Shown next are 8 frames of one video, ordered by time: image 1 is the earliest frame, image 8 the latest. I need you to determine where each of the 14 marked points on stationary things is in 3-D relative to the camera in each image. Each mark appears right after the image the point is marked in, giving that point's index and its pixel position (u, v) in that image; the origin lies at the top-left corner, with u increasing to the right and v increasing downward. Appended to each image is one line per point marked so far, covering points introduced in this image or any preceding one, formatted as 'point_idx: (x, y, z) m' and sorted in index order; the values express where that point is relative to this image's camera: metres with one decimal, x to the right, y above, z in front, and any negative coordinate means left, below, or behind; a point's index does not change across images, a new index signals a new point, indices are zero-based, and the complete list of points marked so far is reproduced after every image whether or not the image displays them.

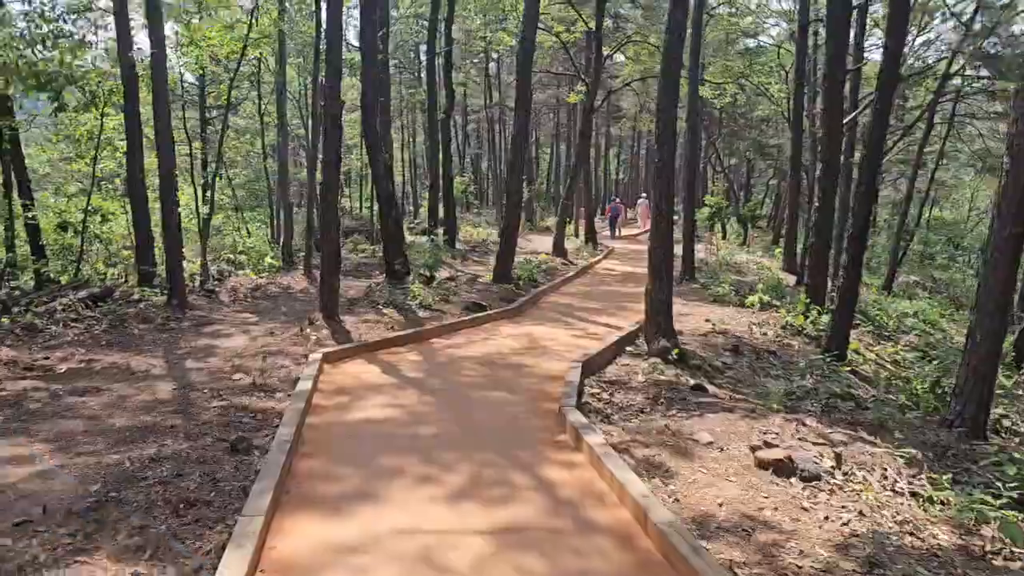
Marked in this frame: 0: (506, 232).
0: (-0.1, +0.8, +13.2) m
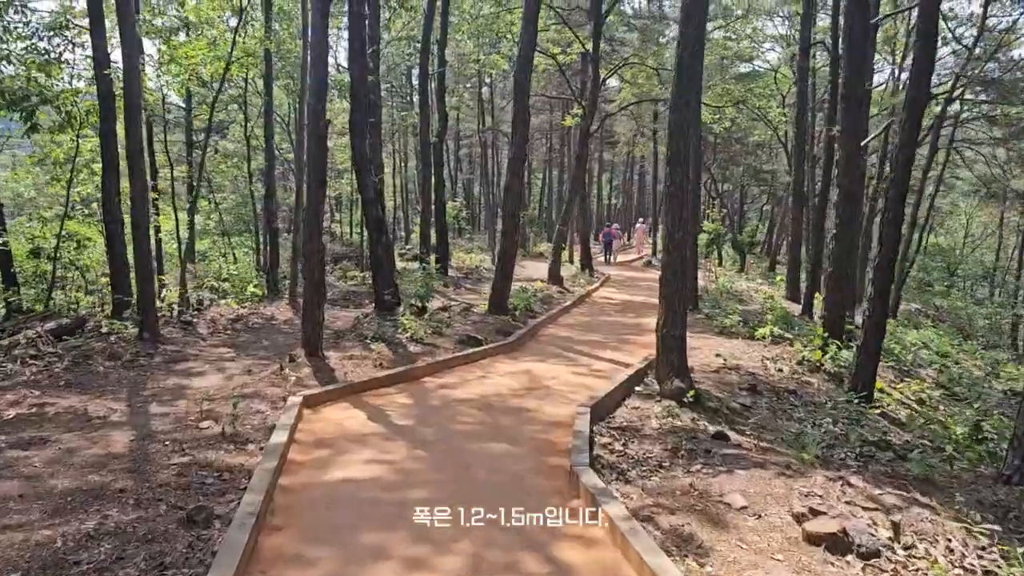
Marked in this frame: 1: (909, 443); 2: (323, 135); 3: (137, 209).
0: (-0.1, +0.4, +12.5) m
1: (+3.3, -1.3, +7.3) m
2: (-1.8, +1.5, +8.4) m
3: (-4.3, +0.9, +10.0) m
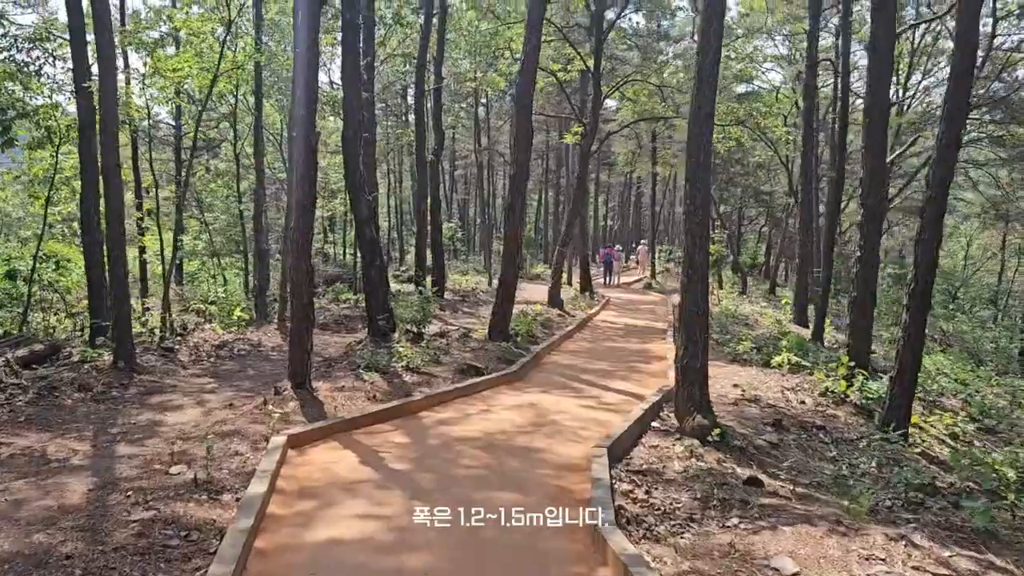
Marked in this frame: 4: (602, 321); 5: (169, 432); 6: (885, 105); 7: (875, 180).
0: (-0.1, +0.1, +11.8) m
1: (+3.3, -1.5, +6.6) m
2: (-1.8, +1.2, +7.7) m
3: (-4.2, +0.6, +9.3) m
4: (+2.0, -0.7, +19.2) m
5: (-2.6, -1.1, +6.7) m
6: (+4.0, +2.0, +9.5) m
7: (+4.0, +1.2, +9.7) m
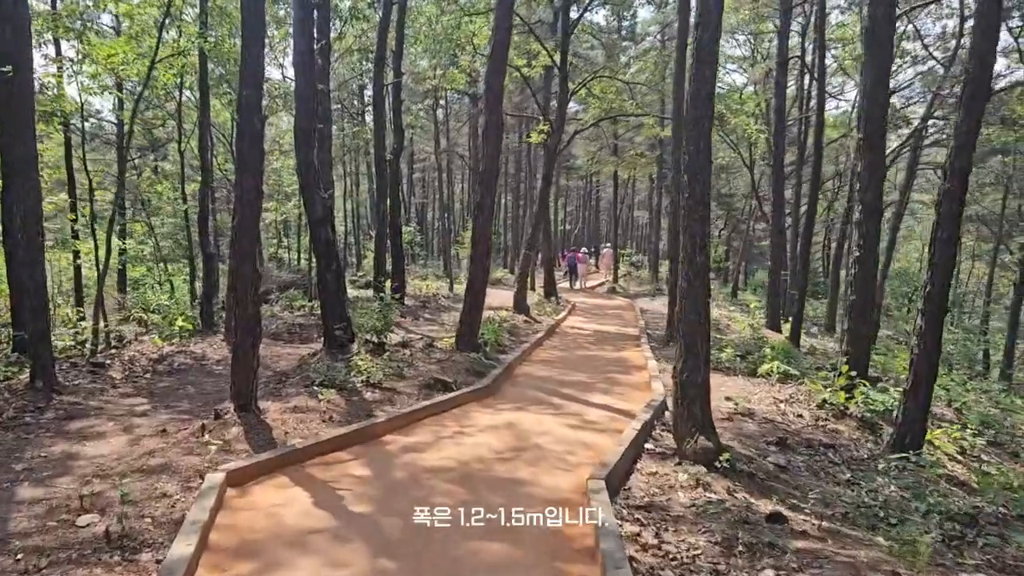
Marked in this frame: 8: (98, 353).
0: (-0.5, 0.0, +10.9) m
1: (+3.2, -1.5, +5.8) m
2: (-2.0, +1.2, +6.8) m
3: (-4.5, +0.5, +8.2) m
4: (+1.2, -0.8, +18.3) m
5: (-2.8, -1.2, +5.7) m
6: (+3.7, +2.0, +8.8) m
7: (+3.7, +1.2, +9.0) m
8: (-4.9, -0.8, +10.4) m
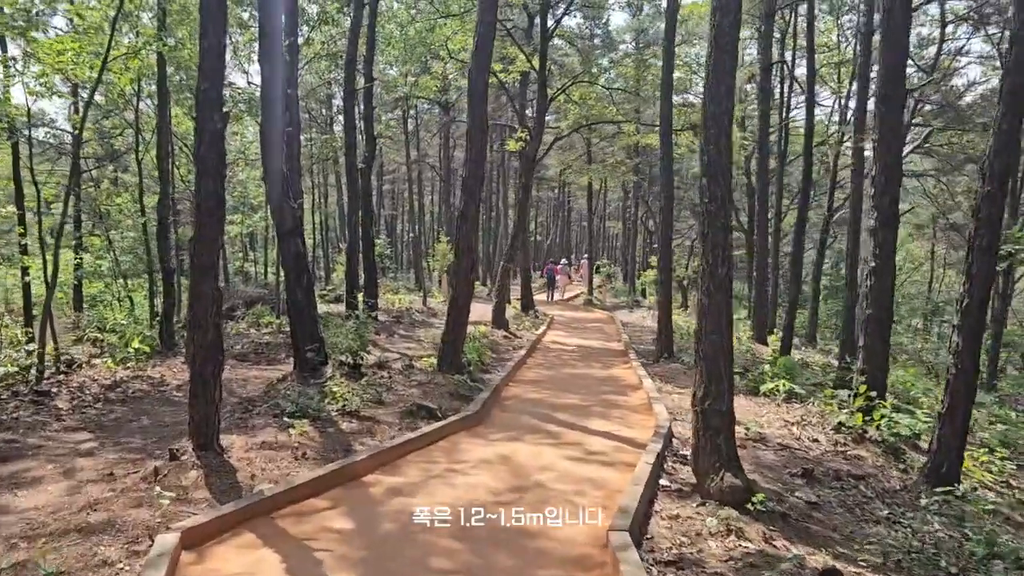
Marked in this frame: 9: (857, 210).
0: (-0.7, -0.2, +10.1) m
1: (+3.2, -1.6, +5.2) m
2: (-2.0, +1.0, +5.9) m
3: (-4.6, +0.4, +7.3) m
4: (+0.8, -1.1, +17.6) m
5: (-2.7, -1.3, +4.8) m
6: (+3.6, +1.8, +8.2) m
7: (+3.6, +1.0, +8.3) m
8: (-5.0, -1.0, +9.4) m
9: (+5.2, +1.2, +13.1) m
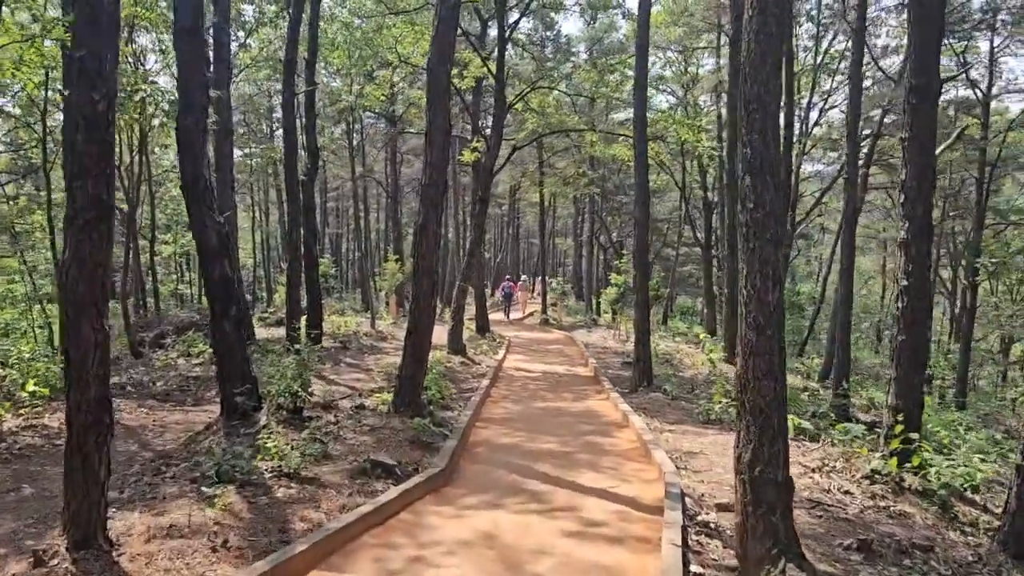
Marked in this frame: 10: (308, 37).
0: (-1.0, -0.5, +8.7) m
1: (+3.2, -1.7, +3.9) m
2: (-2.1, +0.8, +4.4) m
3: (-4.7, +0.1, +5.6) m
4: (+0.1, -1.5, +16.2) m
5: (-2.7, -1.5, +3.2) m
6: (+3.4, +1.7, +7.0) m
7: (+3.4, +0.9, +7.2) m
8: (-5.3, -1.3, +7.7) m
9: (+4.6, +0.9, +12.1) m
10: (-4.1, +5.0, +17.6) m
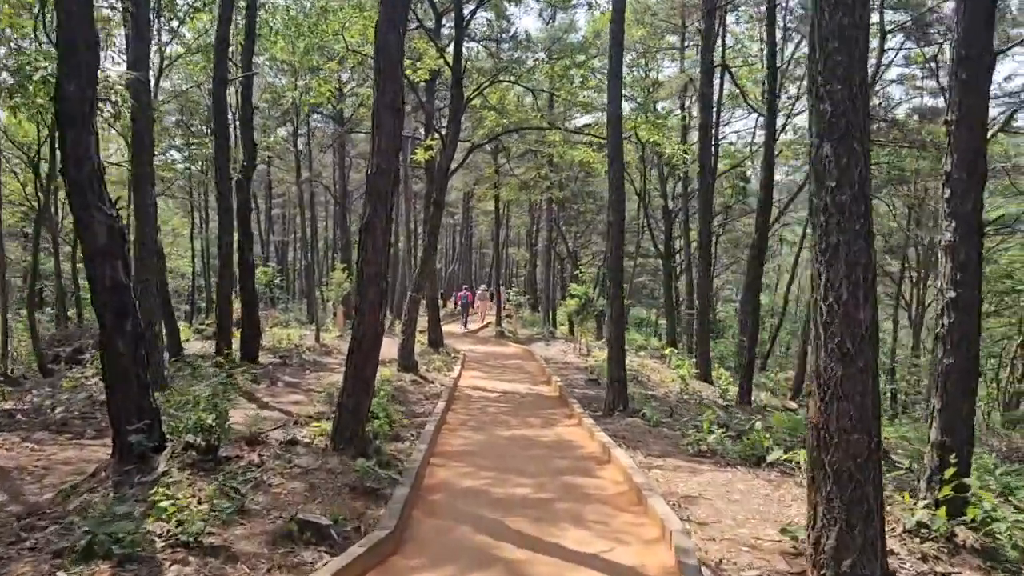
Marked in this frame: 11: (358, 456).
0: (-1.3, -0.6, +7.2) m
1: (+3.2, -1.8, +2.7) m
2: (-2.1, +0.8, +2.9) m
3: (-4.8, +0.1, +3.9) m
4: (-0.7, -1.7, +14.8) m
5: (-2.7, -1.5, +1.6) m
6: (+3.2, +1.6, +5.9) m
7: (+3.1, +0.8, +6.0) m
8: (-5.5, -1.3, +6.0) m
9: (+4.1, +0.8, +10.9) m
10: (-4.9, +4.9, +16.0) m
11: (-1.2, -1.3, +7.1) m
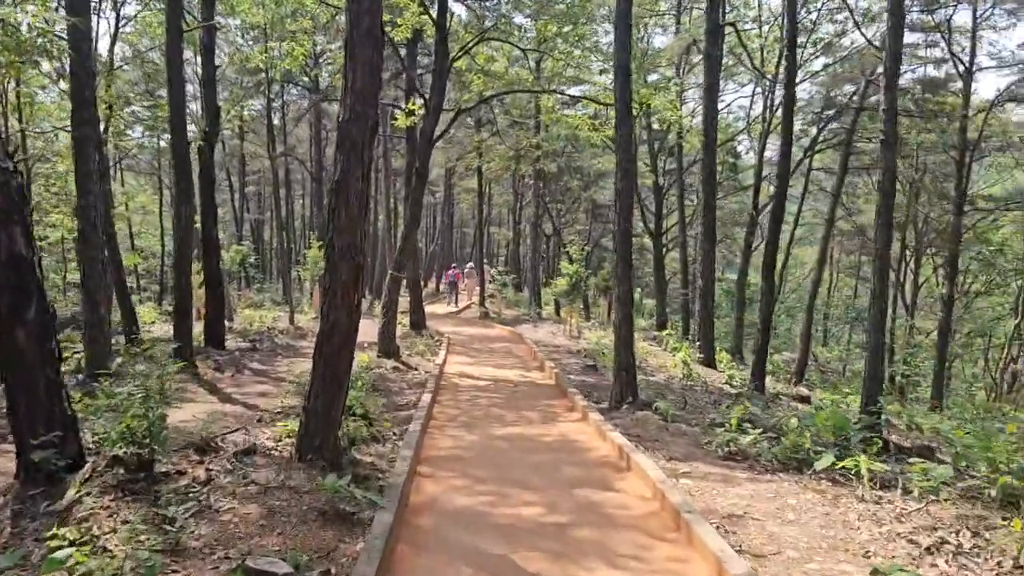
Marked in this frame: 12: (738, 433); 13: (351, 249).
0: (-1.3, -0.4, +5.9) m
1: (+3.3, -1.7, +1.5) m
2: (-2.0, +0.9, +1.6) m
3: (-4.7, +0.1, +2.6) m
4: (-0.8, -1.3, +13.5) m
5: (-2.5, -1.5, +0.3) m
6: (+3.2, +1.7, +4.6) m
7: (+3.2, +0.9, +4.8) m
8: (-5.5, -1.2, +4.6) m
9: (+4.1, +1.0, +9.7) m
10: (-5.0, +5.2, +14.5) m
11: (-1.2, -1.2, +5.8) m
12: (+2.0, -1.2, +7.7) m
13: (-1.1, +0.2, +6.0) m
